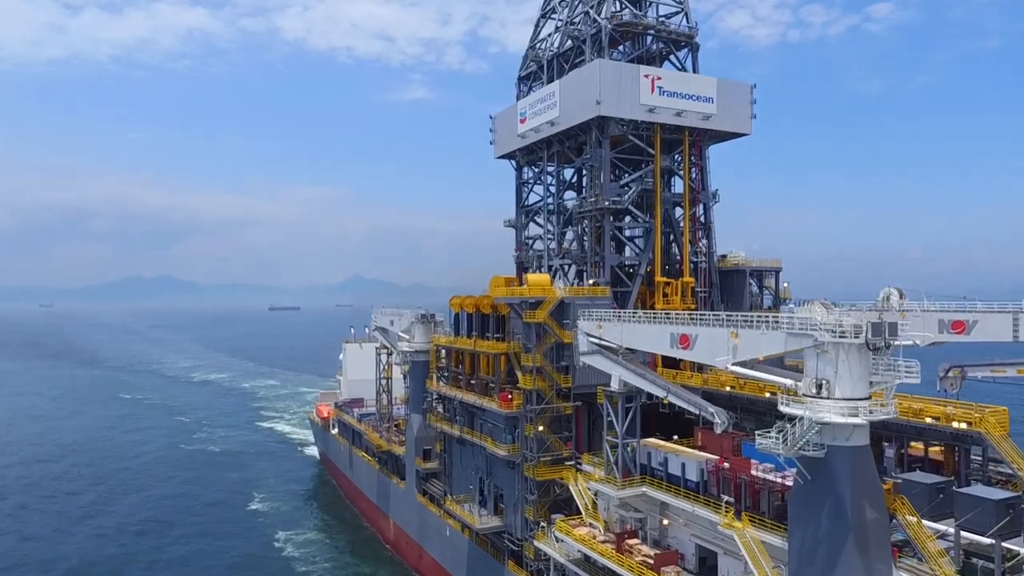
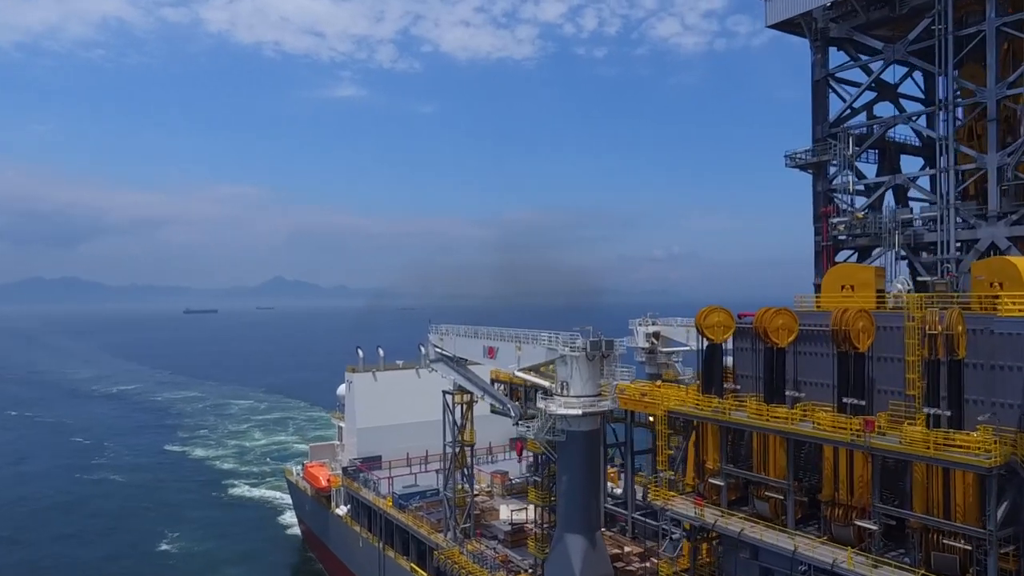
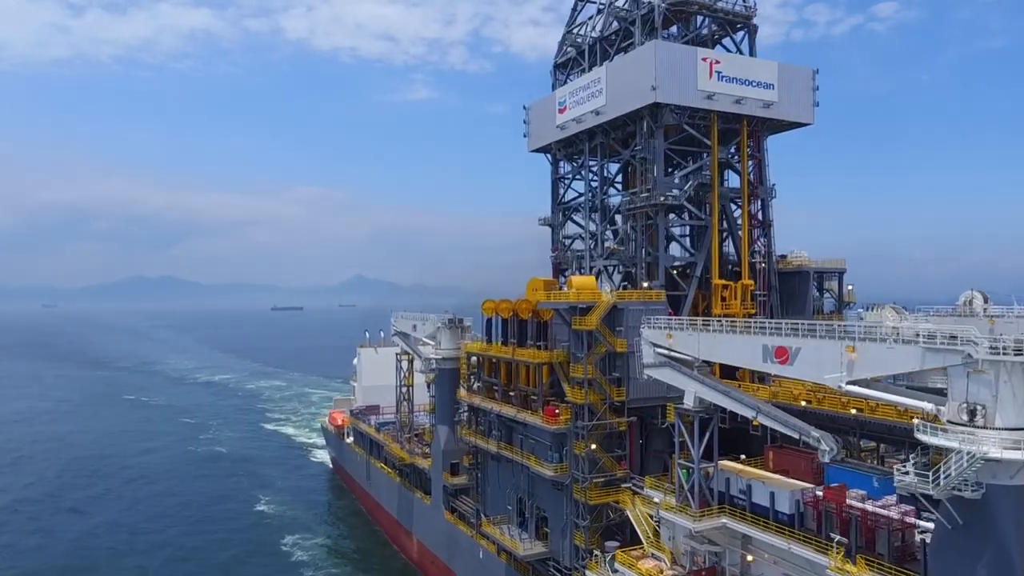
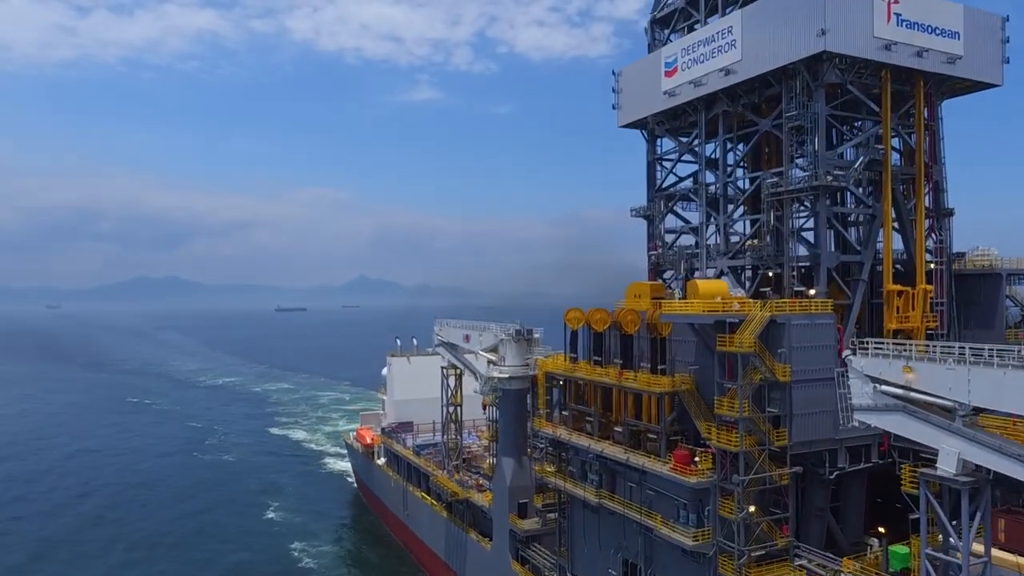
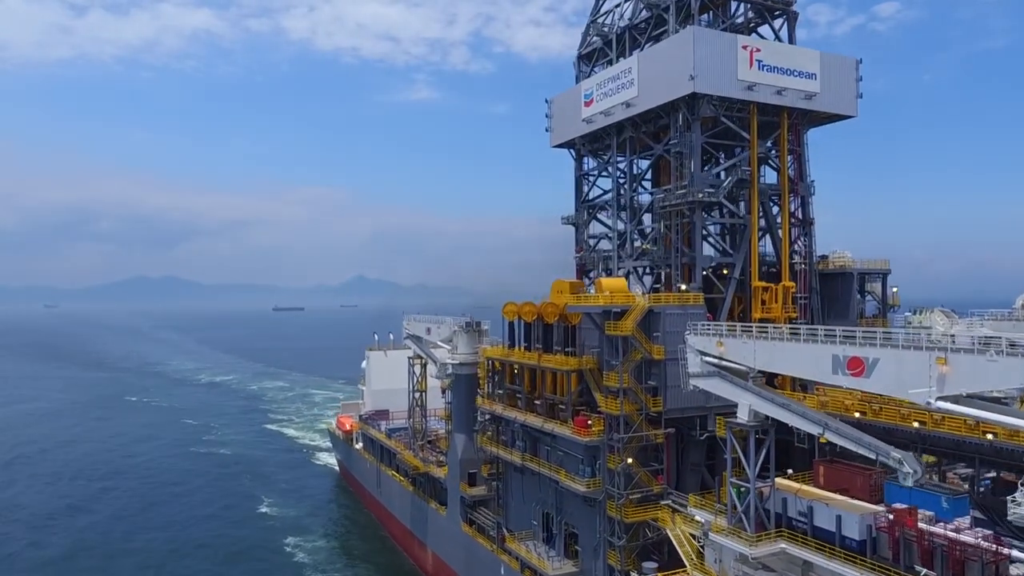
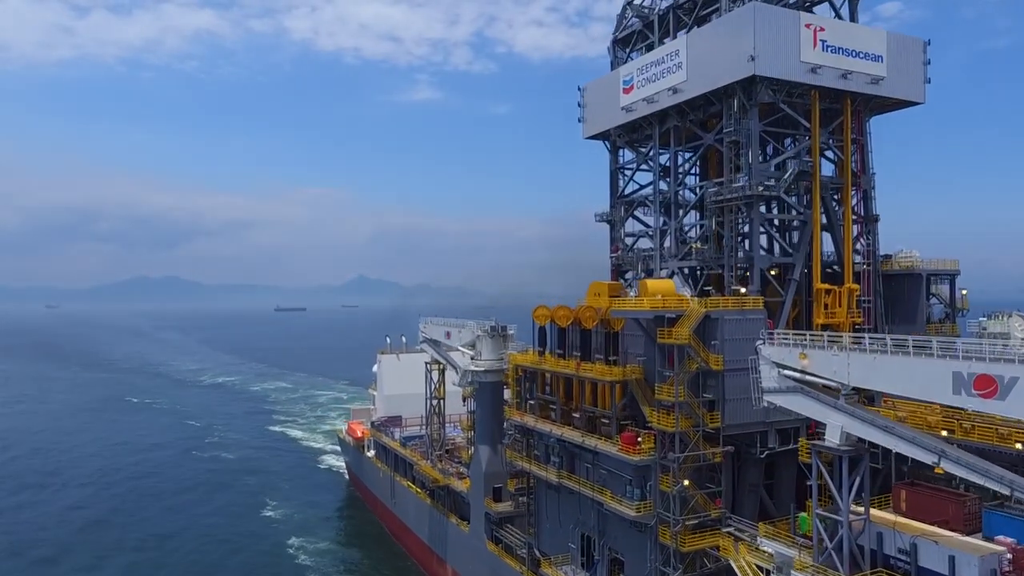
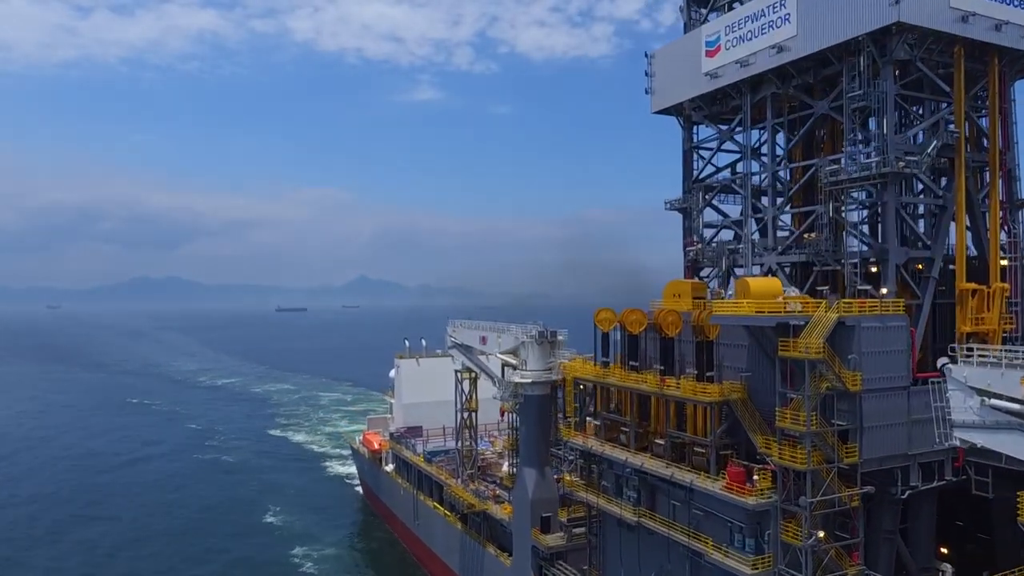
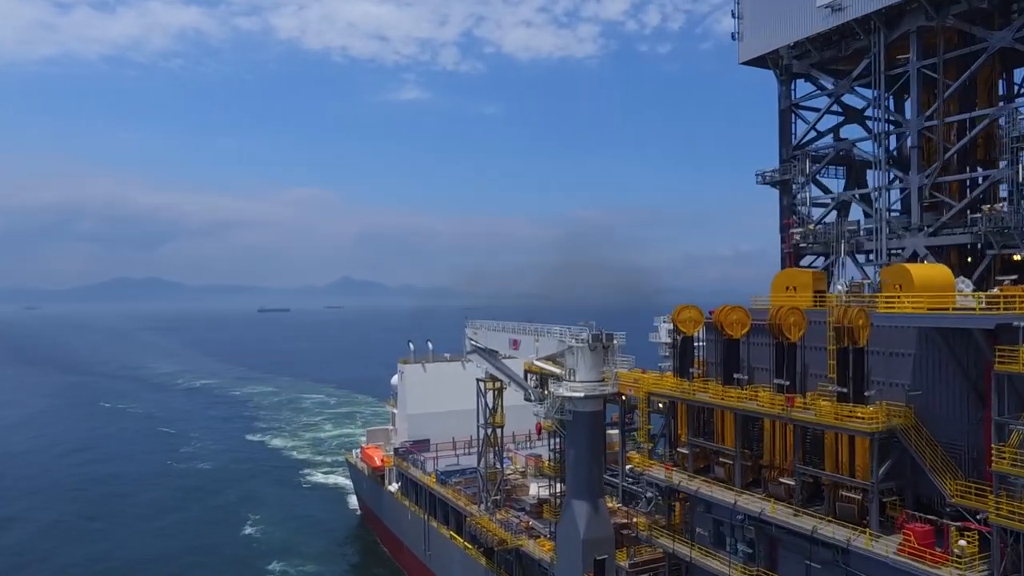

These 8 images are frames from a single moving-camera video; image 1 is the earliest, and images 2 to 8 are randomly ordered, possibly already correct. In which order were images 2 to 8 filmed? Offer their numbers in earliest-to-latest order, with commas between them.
3, 5, 6, 4, 7, 8, 2
